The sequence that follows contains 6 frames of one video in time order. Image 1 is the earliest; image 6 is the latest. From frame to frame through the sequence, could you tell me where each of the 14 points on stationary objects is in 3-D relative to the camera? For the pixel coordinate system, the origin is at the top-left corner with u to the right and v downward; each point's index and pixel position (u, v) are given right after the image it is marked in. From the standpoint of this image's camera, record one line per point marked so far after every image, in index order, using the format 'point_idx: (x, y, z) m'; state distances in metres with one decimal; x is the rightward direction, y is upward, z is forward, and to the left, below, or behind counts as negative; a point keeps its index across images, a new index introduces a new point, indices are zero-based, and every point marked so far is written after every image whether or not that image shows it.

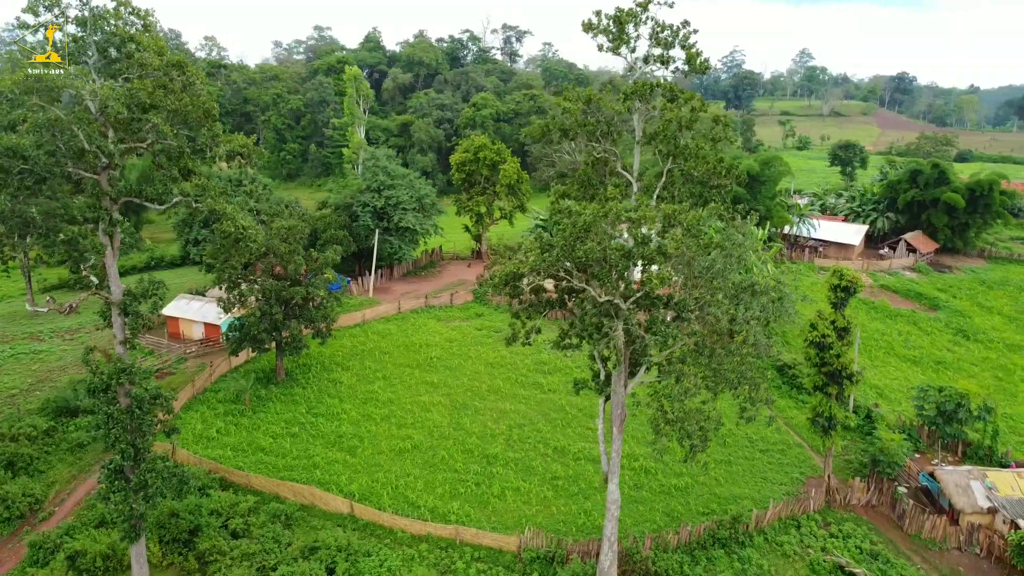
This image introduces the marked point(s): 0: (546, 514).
0: (+1.0, -6.8, +19.7) m
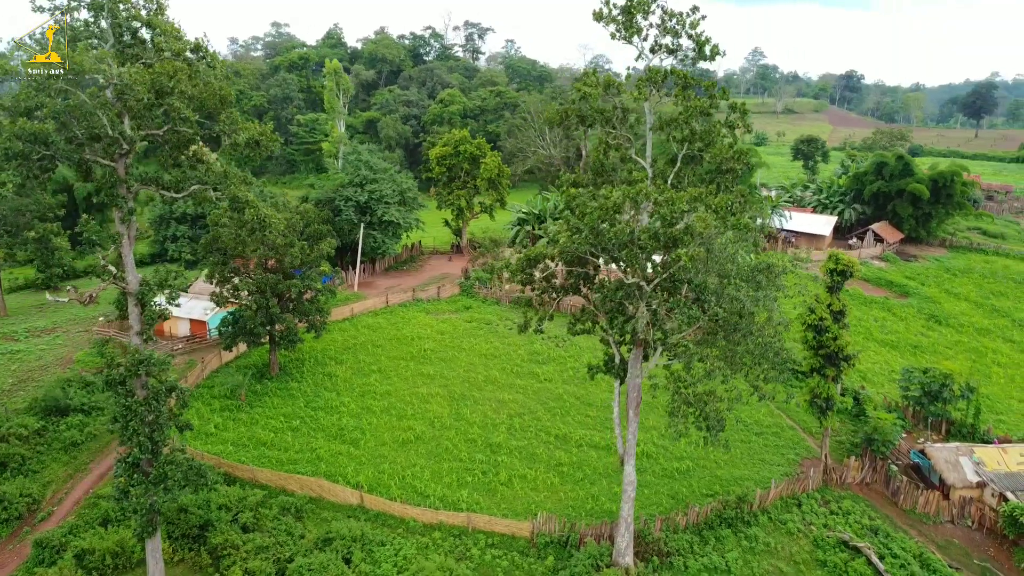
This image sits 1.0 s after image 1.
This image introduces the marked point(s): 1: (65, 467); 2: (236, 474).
0: (+1.3, -6.4, +19.8) m
1: (-13.3, -5.3, +19.6) m
2: (-7.9, -5.3, +18.8) m
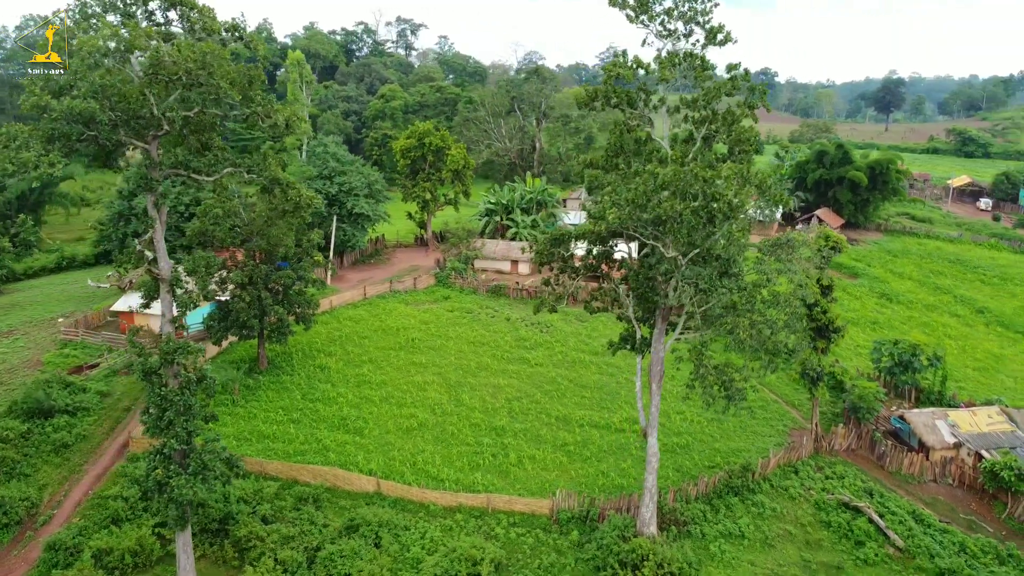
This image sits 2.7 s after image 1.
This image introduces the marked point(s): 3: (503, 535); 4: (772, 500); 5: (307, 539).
0: (+1.6, -5.8, +20.1) m
1: (-12.9, -5.2, +18.7) m
2: (-7.4, -5.0, +18.4) m
3: (-0.2, -6.3, +16.8) m
4: (+7.9, -6.4, +19.9) m
5: (-4.9, -5.9, +15.6) m
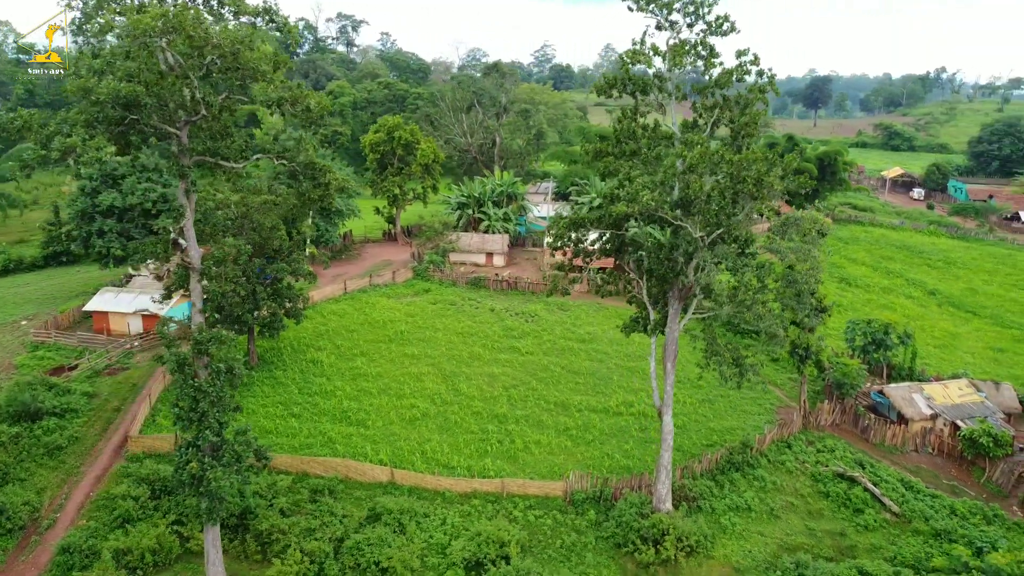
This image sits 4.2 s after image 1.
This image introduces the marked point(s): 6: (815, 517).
0: (+1.9, -5.3, +20.4) m
1: (-12.5, -5.1, +18.1) m
2: (-7.1, -4.8, +18.1) m
3: (+0.3, -5.9, +17.0) m
4: (+8.1, -5.8, +20.6) m
5: (-4.3, -5.7, +15.5) m
6: (+8.6, -6.5, +18.7) m
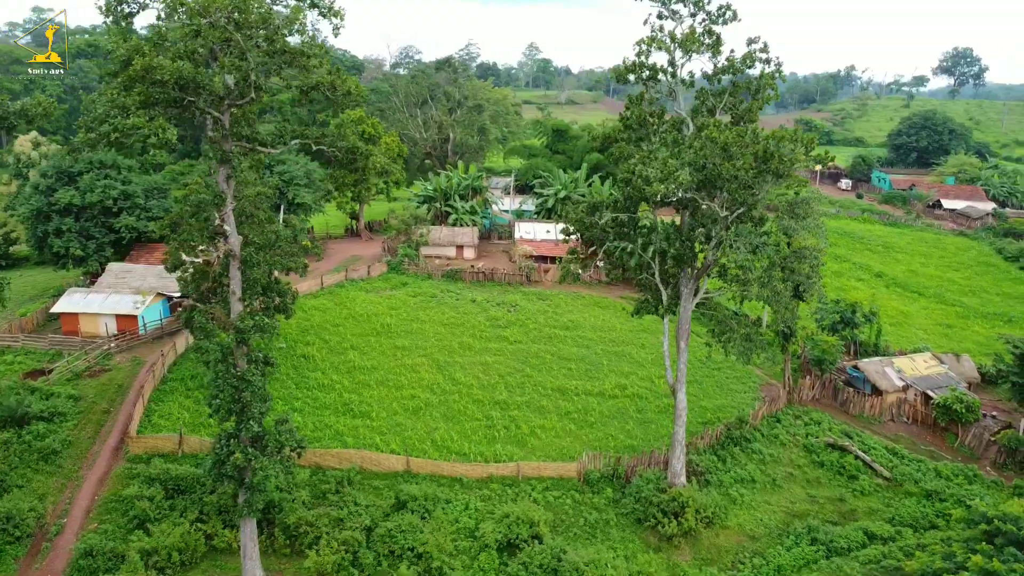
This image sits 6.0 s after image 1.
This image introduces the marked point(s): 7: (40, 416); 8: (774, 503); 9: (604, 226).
0: (+2.1, -4.9, +20.8) m
1: (-12.1, -5.0, +17.3) m
2: (-6.6, -4.6, +17.8) m
3: (+0.8, -5.5, +17.3) m
4: (+8.3, -5.2, +21.5) m
5: (-3.6, -5.4, +15.4) m
6: (+9.0, -5.9, +19.7) m
7: (-14.1, -3.8, +19.6) m
8: (+7.3, -6.0, +18.3) m
9: (+2.3, +1.6, +16.8) m
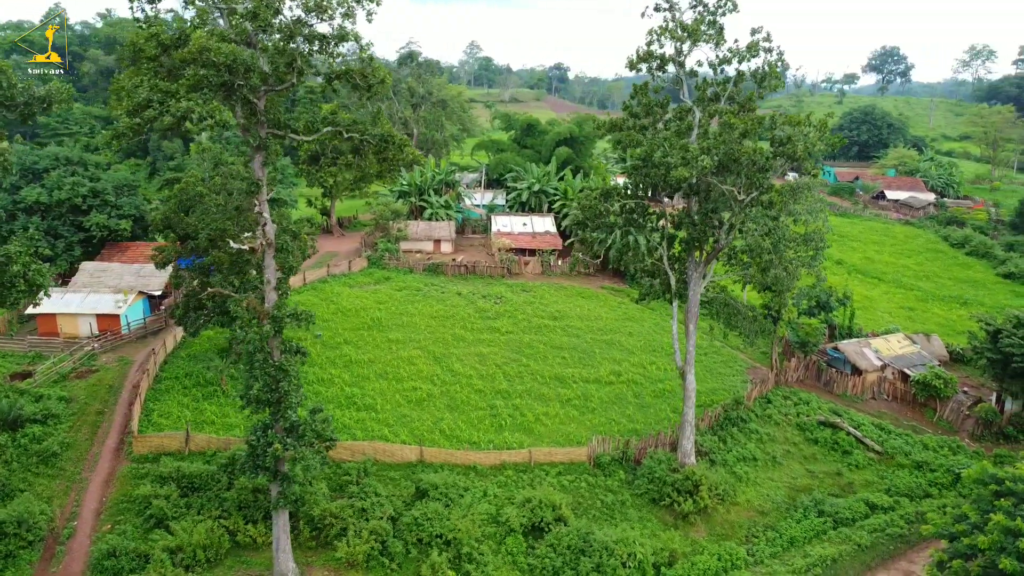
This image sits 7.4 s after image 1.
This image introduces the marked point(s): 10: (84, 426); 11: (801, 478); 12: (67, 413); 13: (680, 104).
0: (+2.3, -4.5, +21.1) m
1: (-11.6, -4.9, +16.8) m
2: (-6.2, -4.4, +17.6) m
3: (+1.2, -5.2, +17.5) m
4: (+8.5, -4.7, +22.2) m
5: (-3.1, -5.2, +15.4) m
6: (+9.3, -5.4, +20.4) m
7: (-13.8, -3.8, +19.0) m
8: (+7.7, -5.5, +19.0) m
9: (+2.6, +1.9, +17.1) m
10: (-12.6, -4.1, +19.4) m
11: (+8.4, -5.6, +19.1) m
12: (-13.5, -3.8, +19.9) m
13: (+4.4, +4.8, +17.2) m
